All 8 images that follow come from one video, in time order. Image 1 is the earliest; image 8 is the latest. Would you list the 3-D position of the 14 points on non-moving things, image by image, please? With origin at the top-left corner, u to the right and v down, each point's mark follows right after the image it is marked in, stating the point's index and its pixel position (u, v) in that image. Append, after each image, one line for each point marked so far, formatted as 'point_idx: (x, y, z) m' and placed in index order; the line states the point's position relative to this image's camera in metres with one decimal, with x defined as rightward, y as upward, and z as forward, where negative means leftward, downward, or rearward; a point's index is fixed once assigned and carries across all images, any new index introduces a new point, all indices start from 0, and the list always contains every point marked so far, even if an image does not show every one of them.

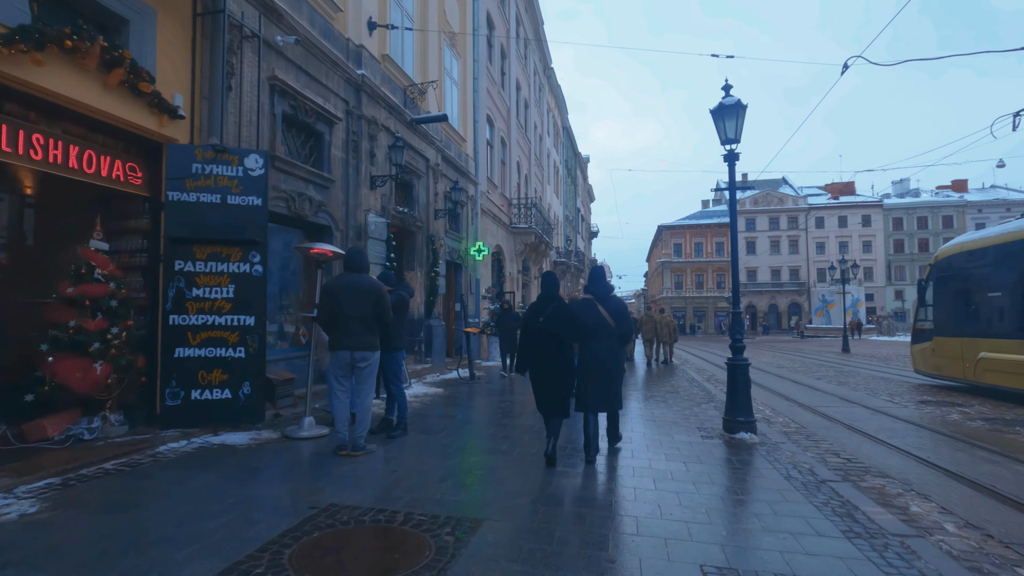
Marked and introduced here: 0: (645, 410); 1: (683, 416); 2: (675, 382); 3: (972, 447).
0: (+2.2, -2.1, +9.1) m
1: (+2.6, -2.0, +8.3) m
2: (+4.3, -2.5, +14.1) m
3: (+5.8, -2.0, +6.7) m
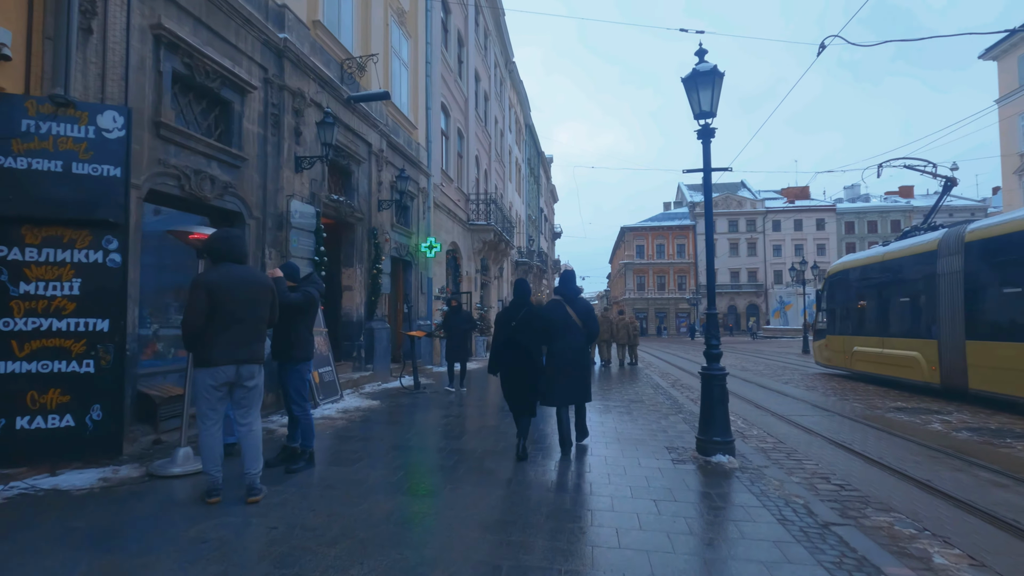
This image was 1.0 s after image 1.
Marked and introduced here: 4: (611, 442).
0: (+1.4, -2.1, +8.1) m
1: (+1.9, -2.0, +7.4) m
2: (+3.1, -2.5, +13.2) m
3: (+5.1, -2.0, +5.9) m
4: (+1.2, -1.9, +6.7) m
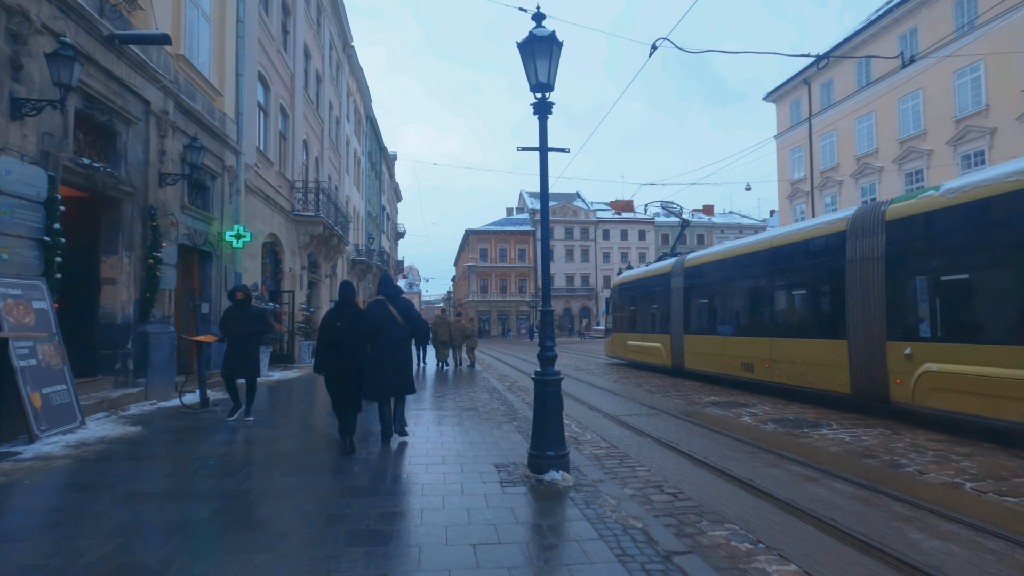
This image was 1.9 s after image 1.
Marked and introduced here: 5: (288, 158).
0: (-1.1, -2.0, +7.1) m
1: (-0.4, -1.9, +6.5) m
2: (-0.9, -2.5, +12.5) m
3: (+3.1, -2.0, +6.1) m
4: (-0.8, -1.9, +5.8) m
5: (-8.2, +4.8, +19.6) m
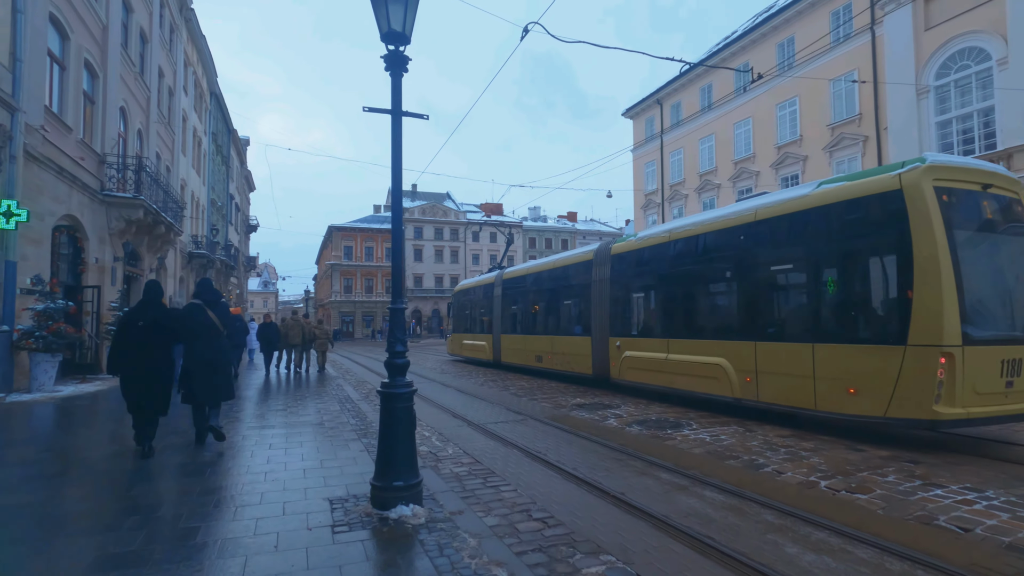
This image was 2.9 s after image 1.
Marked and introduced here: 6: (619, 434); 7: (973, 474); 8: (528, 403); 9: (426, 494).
0: (-2.8, -1.9, +5.7) m
1: (-2.0, -1.9, +5.4) m
2: (-3.9, -2.4, +11.0) m
3: (+1.5, -2.0, +5.8) m
4: (-2.2, -1.8, +4.5) m
5: (-12.6, +4.9, +16.2) m
6: (+1.6, -2.1, +7.8) m
7: (+4.6, -1.9, +5.4) m
8: (+0.3, -2.3, +10.6) m
9: (-0.8, -1.8, +4.7) m
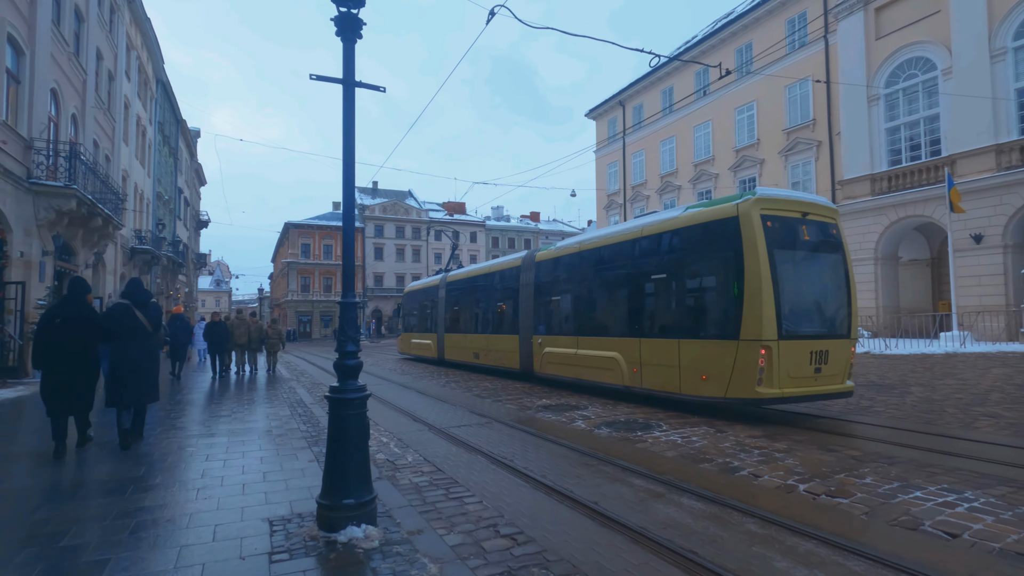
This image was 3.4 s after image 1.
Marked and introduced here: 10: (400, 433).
0: (-3.1, -1.9, +5.1) m
1: (-2.3, -1.8, +4.8) m
2: (-4.6, -2.3, +10.3) m
3: (+1.2, -1.9, +5.5) m
4: (-2.5, -1.8, +4.0) m
5: (-13.6, +5.0, +14.9) m
6: (+1.1, -2.1, +7.5) m
7: (+4.3, -1.8, +5.3) m
8: (-0.4, -2.3, +10.2) m
9: (-1.0, -1.7, +4.3) m
10: (-1.6, -2.1, +7.8) m
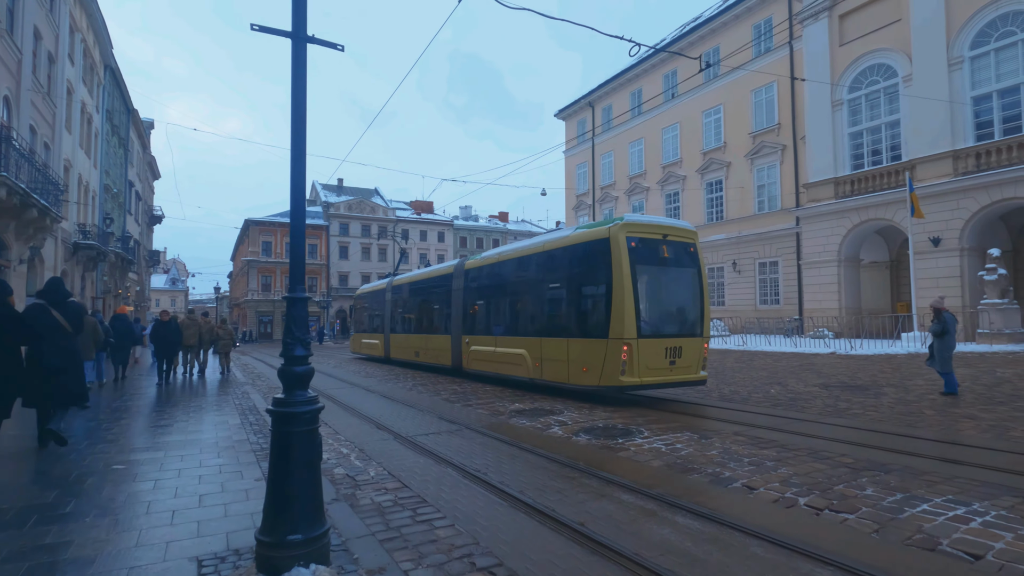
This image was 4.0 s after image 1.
0: (-3.3, -1.8, +4.4) m
1: (-2.5, -1.8, +4.2) m
2: (-5.1, -2.3, +9.5) m
3: (+0.9, -1.9, +5.0) m
4: (-2.6, -1.7, +3.3) m
5: (-14.4, +5.1, +13.5) m
6: (+0.7, -2.0, +7.0) m
7: (+4.1, -1.8, +5.0) m
8: (-0.9, -2.2, +9.7) m
9: (-1.2, -1.7, +3.6) m
10: (-2.0, -2.1, +7.2) m
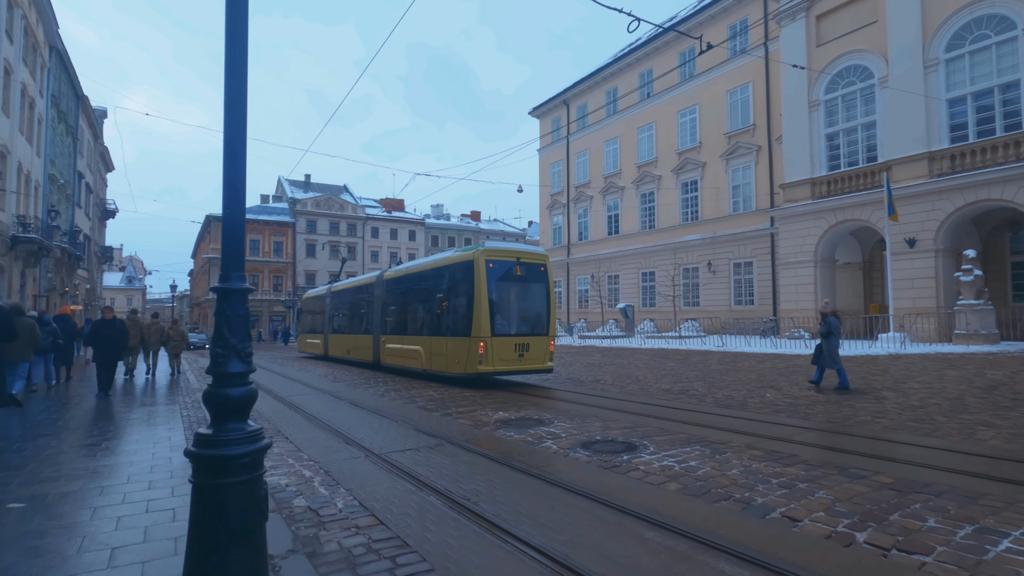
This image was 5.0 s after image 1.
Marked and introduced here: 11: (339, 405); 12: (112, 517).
0: (-3.3, -1.8, +3.3) m
1: (-2.5, -1.7, +3.1) m
2: (-5.3, -2.2, +8.3) m
3: (+0.9, -1.9, +4.2) m
4: (-2.5, -1.6, +2.3) m
5: (-14.8, +5.2, +11.9) m
6: (+0.6, -2.0, +6.2) m
7: (+4.0, -1.8, +4.3) m
8: (-1.2, -2.2, +8.7) m
9: (-1.1, -1.6, +2.7) m
10: (-2.1, -2.0, +6.2) m
11: (-3.5, -2.3, +10.7) m
12: (-3.3, -1.9, +4.5) m
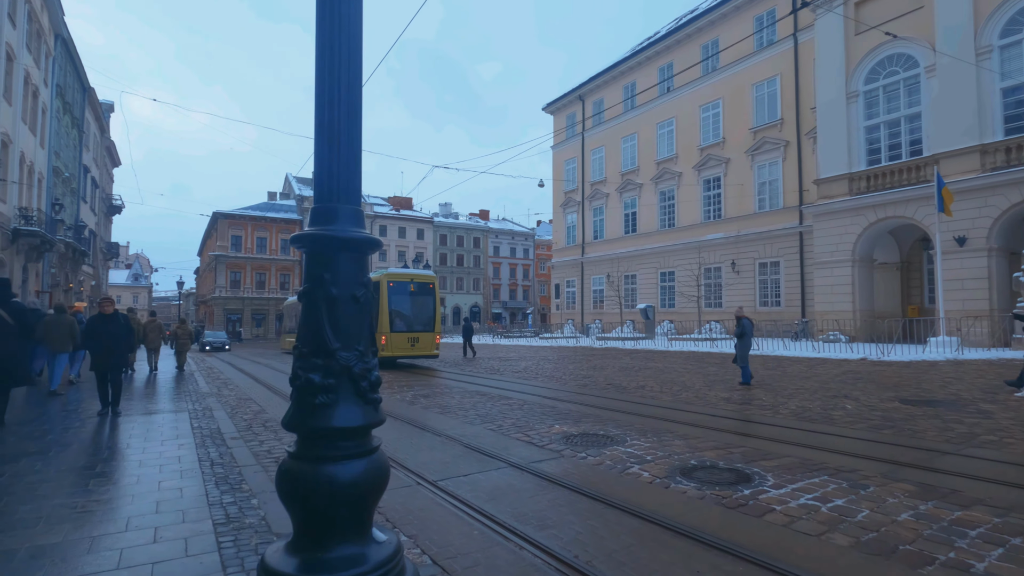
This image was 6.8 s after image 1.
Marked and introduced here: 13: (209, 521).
0: (-2.4, -1.6, +2.2) m
1: (-1.6, -1.6, +2.0) m
2: (-4.5, -2.1, +7.2) m
3: (+1.8, -1.8, +3.0) m
4: (-1.7, -1.5, +1.1) m
5: (-13.8, +5.4, +10.8) m
6: (+1.4, -1.9, +4.9) m
7: (+4.9, -1.7, +3.1) m
8: (-0.3, -2.1, +7.5) m
9: (-0.3, -1.6, +1.5) m
10: (-1.3, -1.9, +5.0) m
11: (-2.6, -2.2, +9.5) m
12: (-2.5, -1.8, +3.3) m
13: (-2.3, -1.8, +4.1) m
